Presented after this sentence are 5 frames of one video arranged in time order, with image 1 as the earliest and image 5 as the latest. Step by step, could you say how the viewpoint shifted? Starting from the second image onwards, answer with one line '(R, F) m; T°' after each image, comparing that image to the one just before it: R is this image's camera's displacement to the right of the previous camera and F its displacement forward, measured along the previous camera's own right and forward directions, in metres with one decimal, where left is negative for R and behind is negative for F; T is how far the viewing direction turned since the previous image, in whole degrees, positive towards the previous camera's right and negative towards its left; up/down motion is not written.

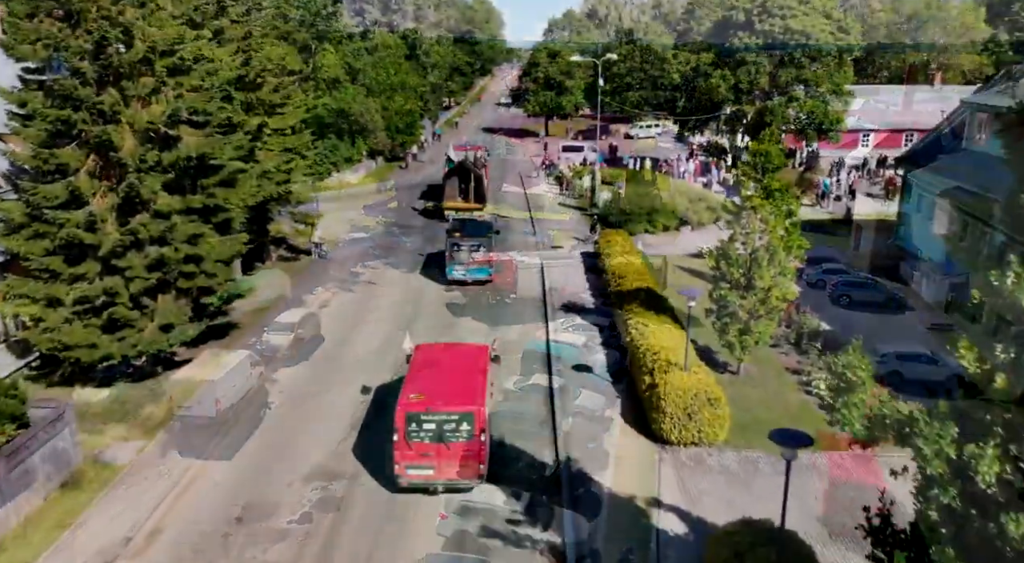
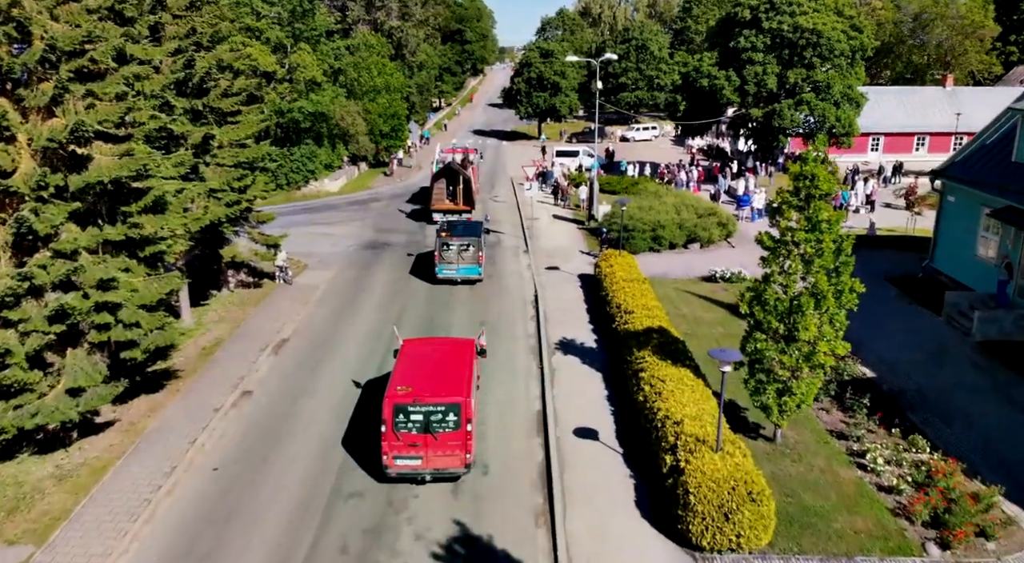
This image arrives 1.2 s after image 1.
(+0.1, +3.5) m; +1°
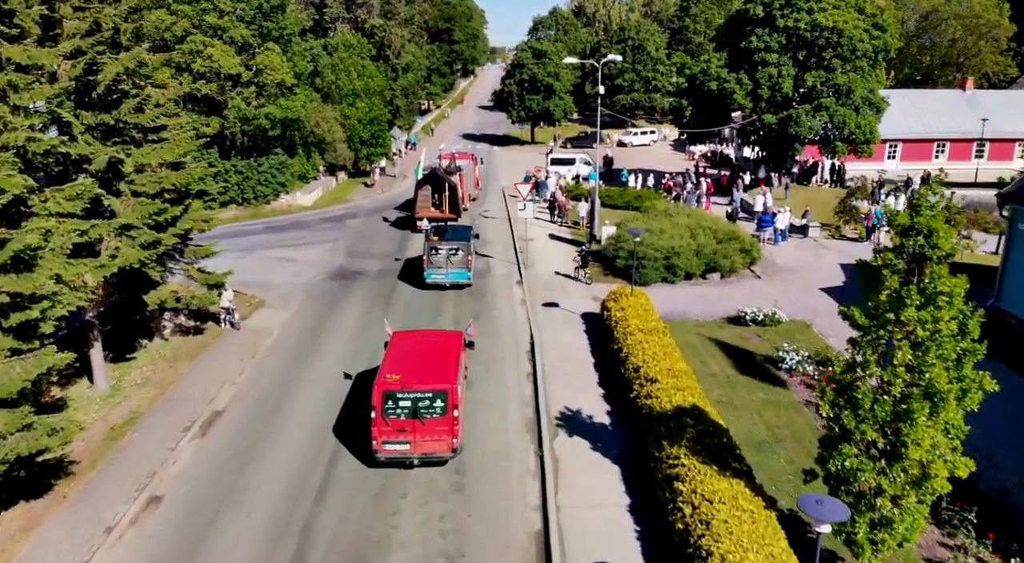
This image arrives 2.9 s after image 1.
(0.0, +4.4) m; +1°
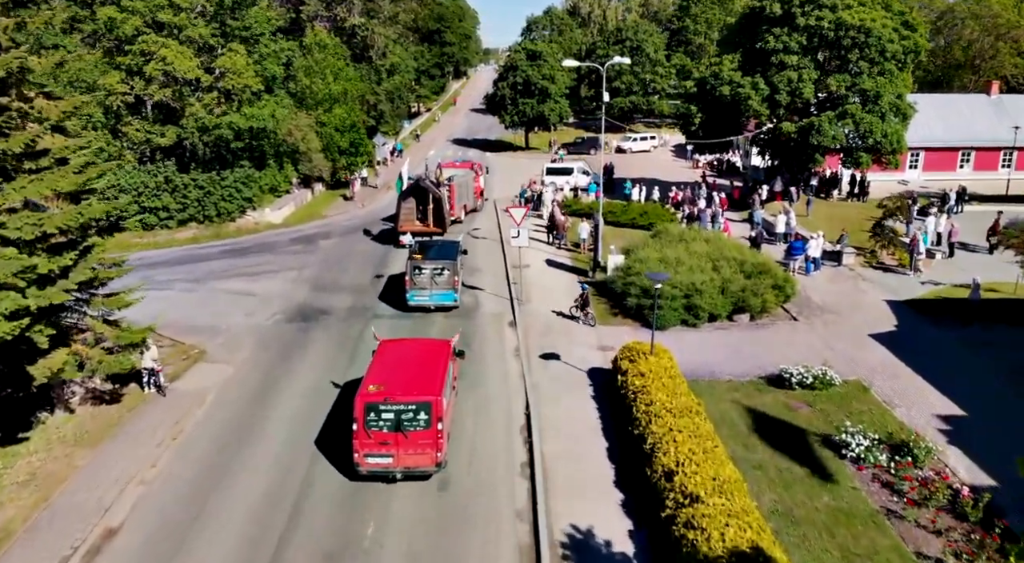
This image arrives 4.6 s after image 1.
(+0.1, +4.4) m; 0°
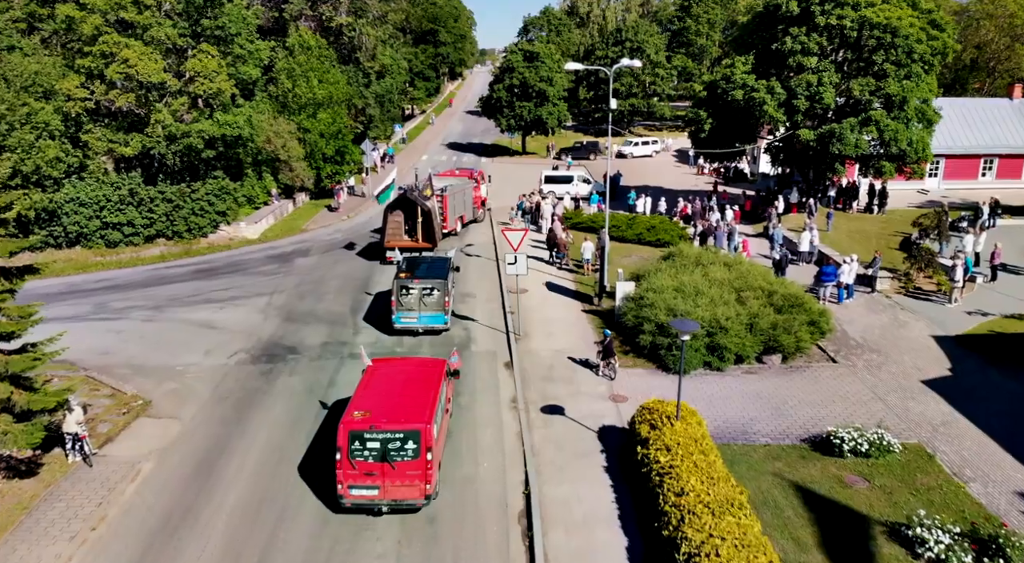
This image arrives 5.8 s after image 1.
(0.0, +3.1) m; 0°
